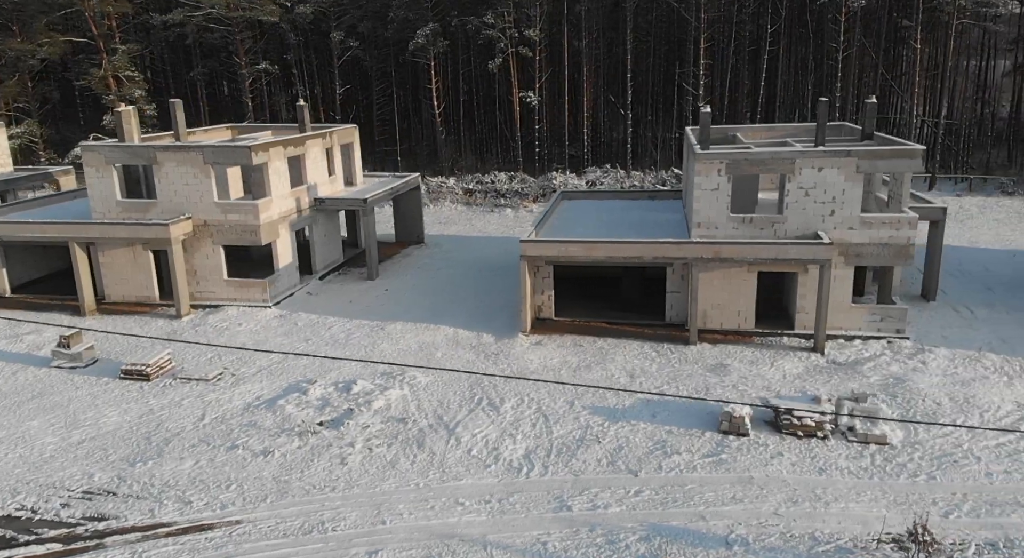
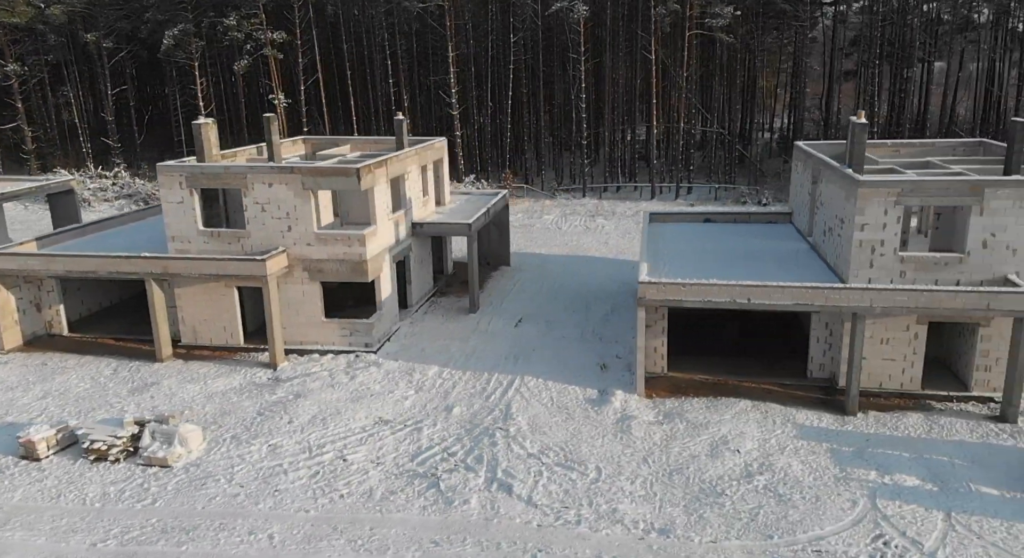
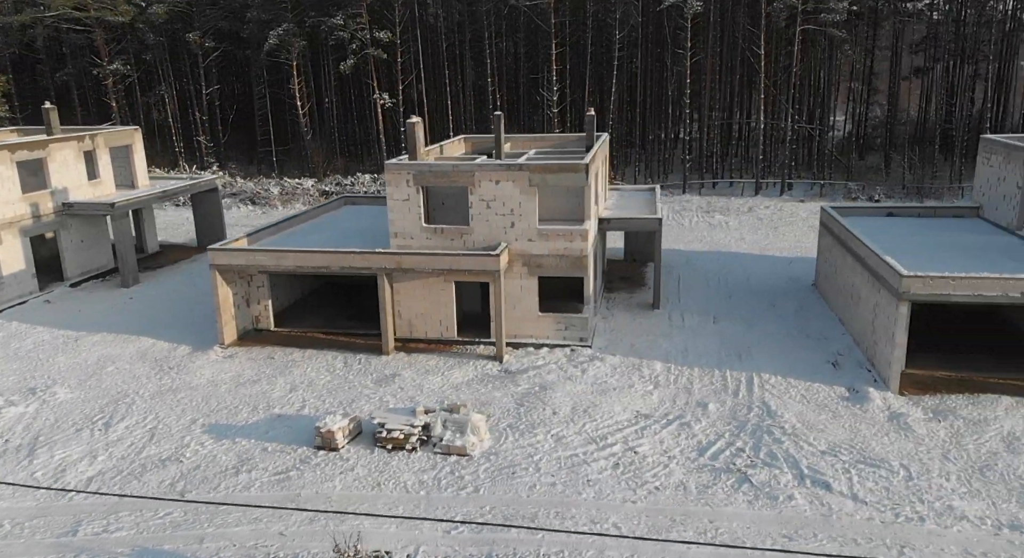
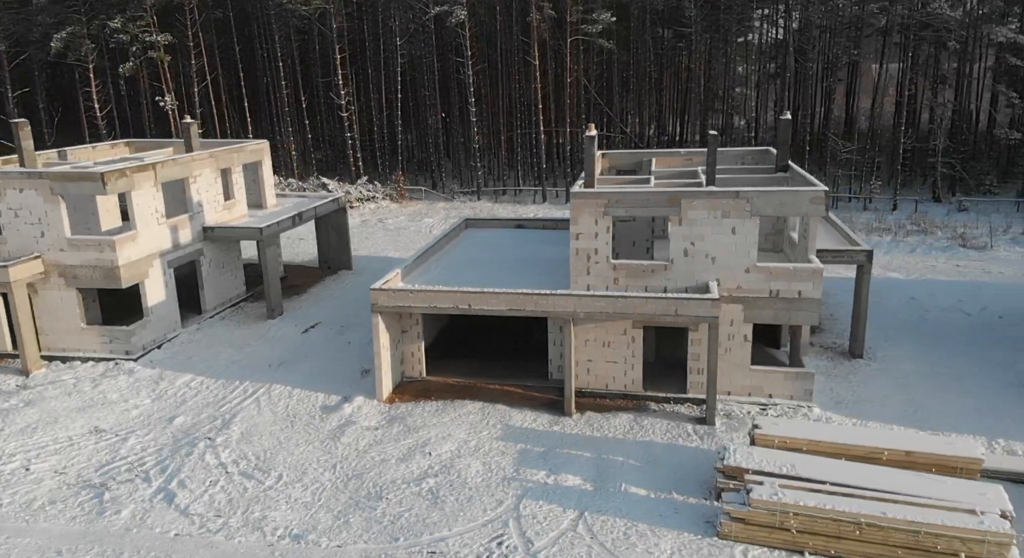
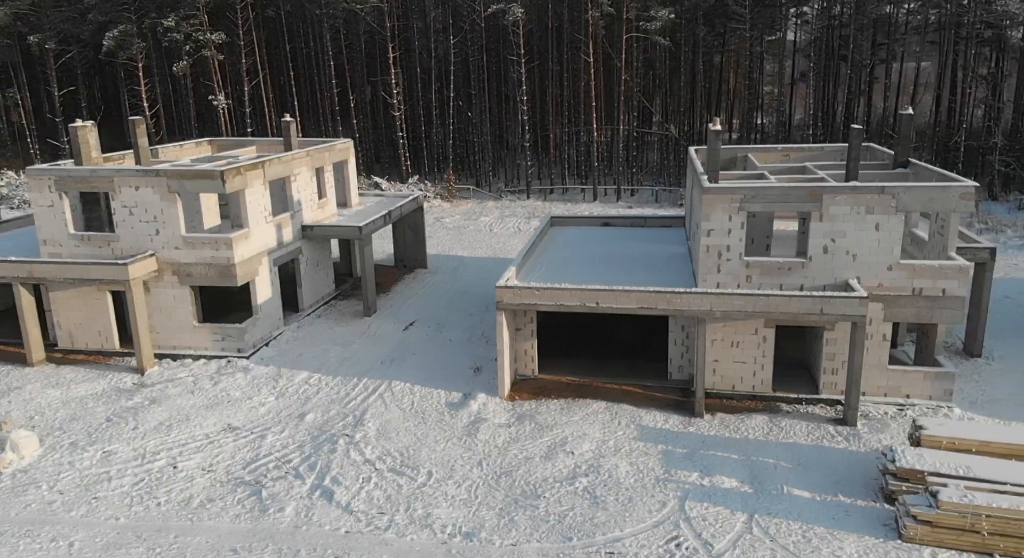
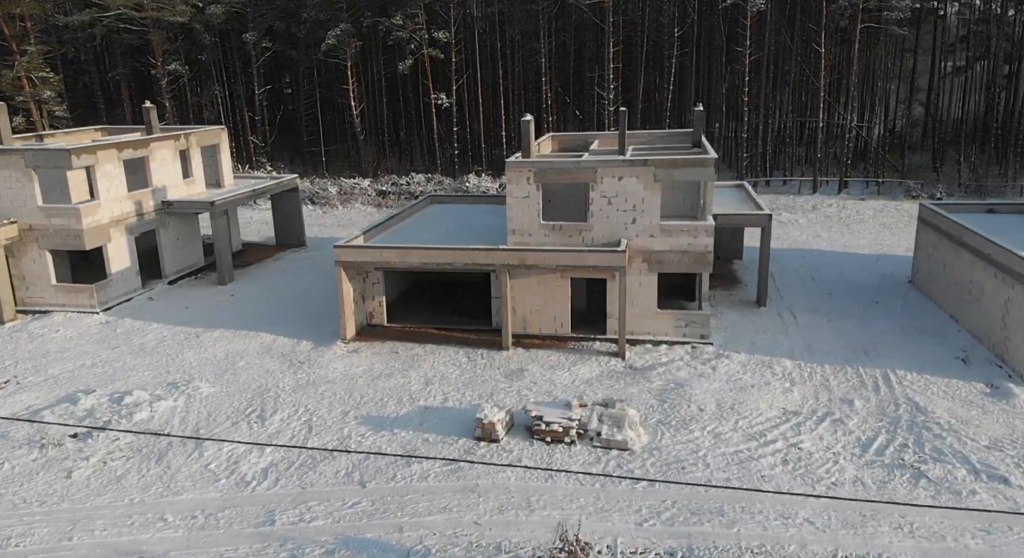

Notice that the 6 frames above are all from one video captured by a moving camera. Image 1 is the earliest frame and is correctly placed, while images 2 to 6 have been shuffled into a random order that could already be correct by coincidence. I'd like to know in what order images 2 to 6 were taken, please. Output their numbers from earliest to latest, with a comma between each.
6, 3, 2, 5, 4
